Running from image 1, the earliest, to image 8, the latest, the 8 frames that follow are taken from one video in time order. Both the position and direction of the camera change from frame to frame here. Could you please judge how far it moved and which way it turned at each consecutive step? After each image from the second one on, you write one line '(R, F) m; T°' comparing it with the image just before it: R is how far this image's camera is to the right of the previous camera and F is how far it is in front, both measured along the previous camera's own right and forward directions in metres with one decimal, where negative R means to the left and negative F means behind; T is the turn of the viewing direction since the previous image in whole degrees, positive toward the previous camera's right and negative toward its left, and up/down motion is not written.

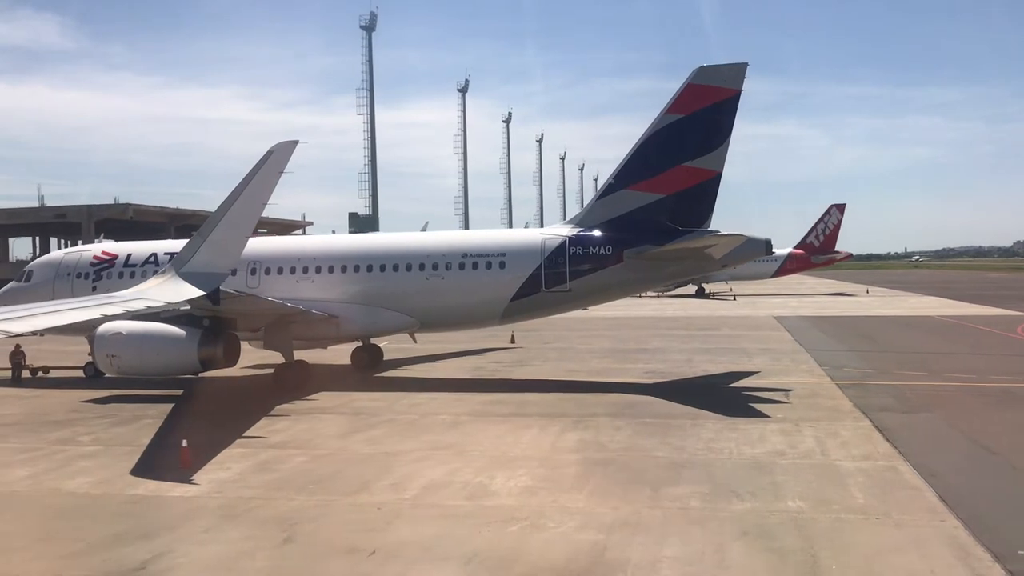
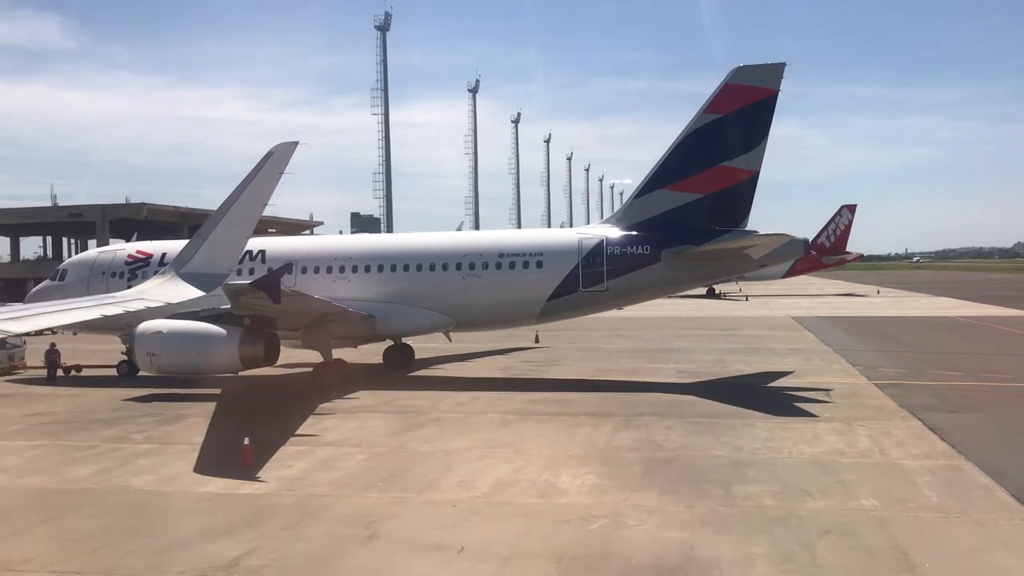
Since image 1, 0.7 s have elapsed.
(-0.5, 0.0) m; 0°
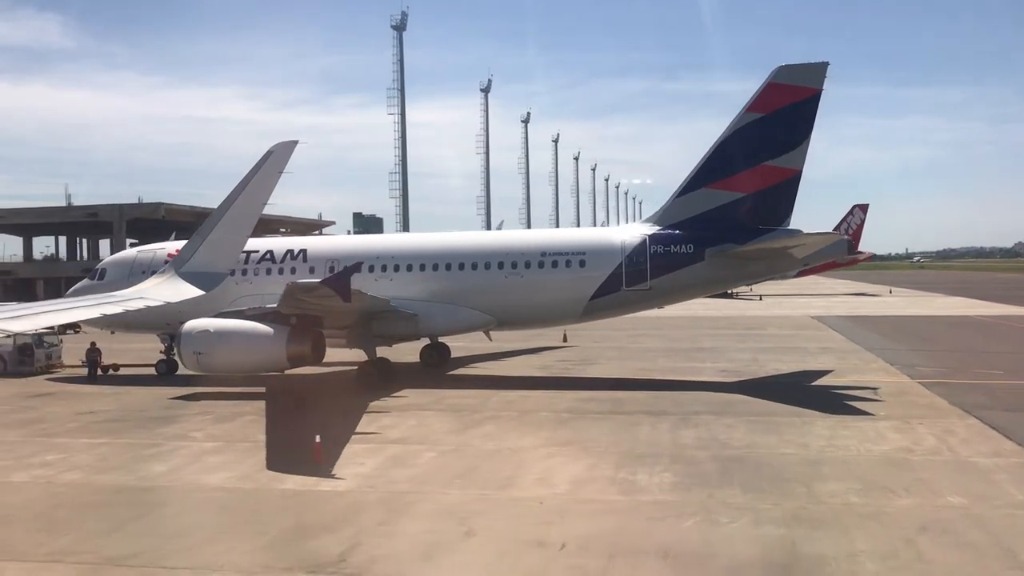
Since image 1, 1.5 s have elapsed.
(-0.6, 0.0) m; 0°
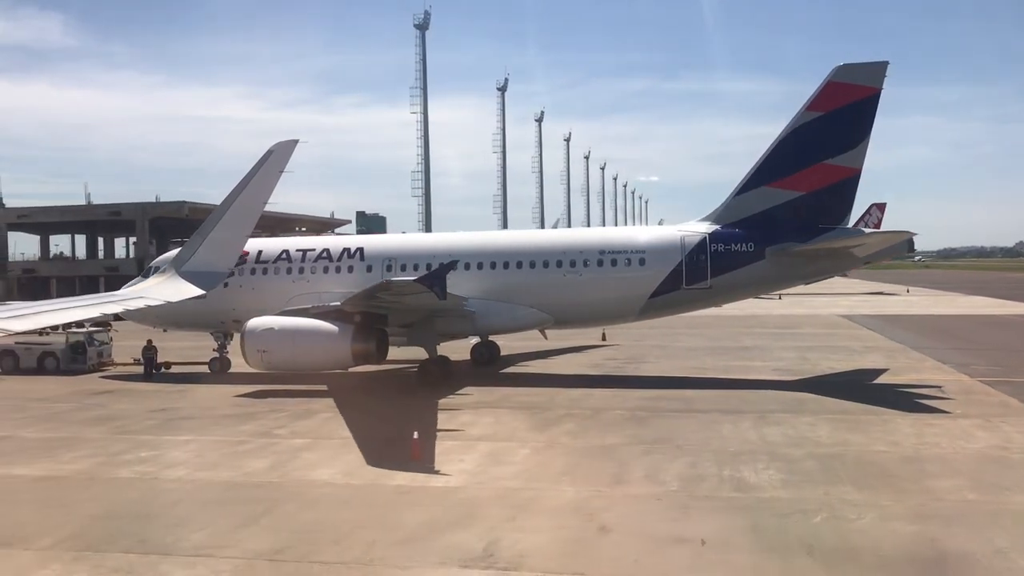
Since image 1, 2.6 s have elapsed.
(-0.9, 0.0) m; 0°
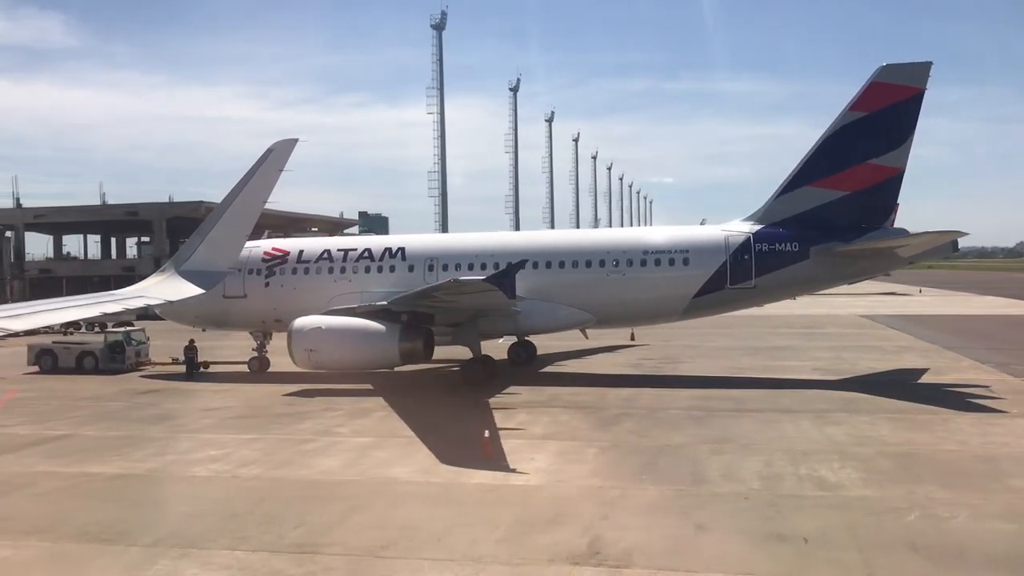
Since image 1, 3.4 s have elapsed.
(-0.6, 0.0) m; 0°
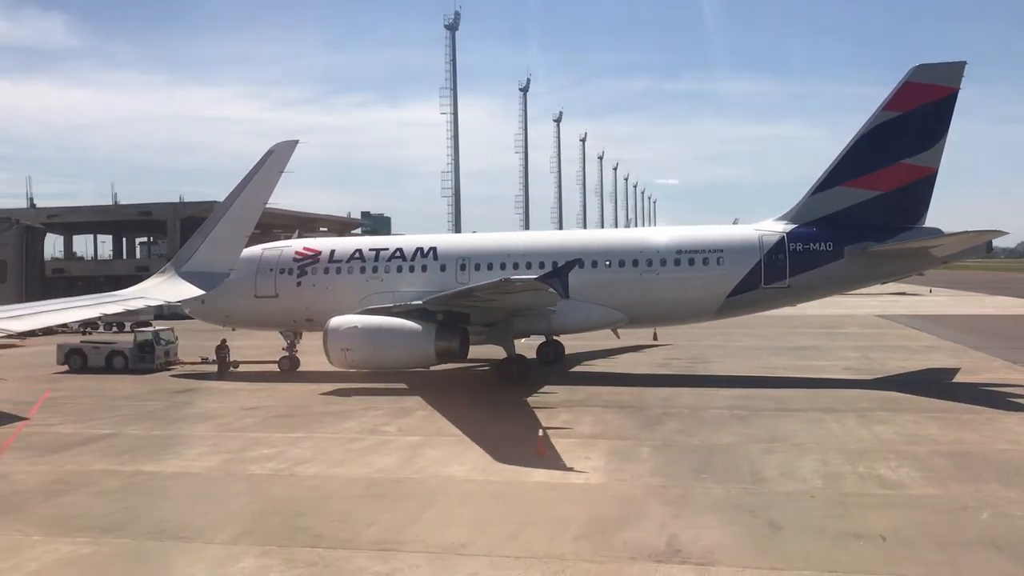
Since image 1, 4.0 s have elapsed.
(-0.5, 0.0) m; 0°
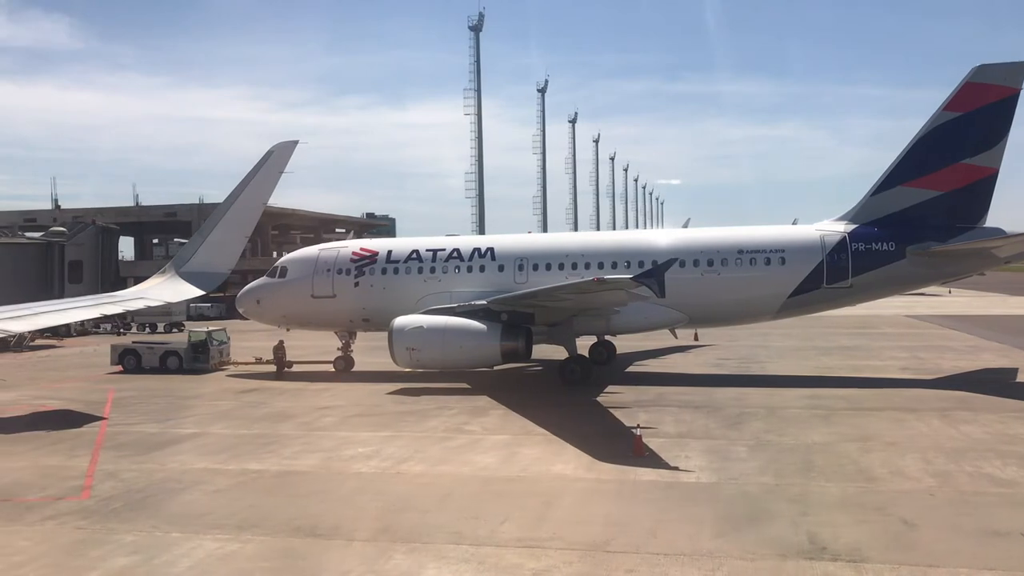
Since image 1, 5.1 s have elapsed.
(-0.9, -0.1) m; 0°
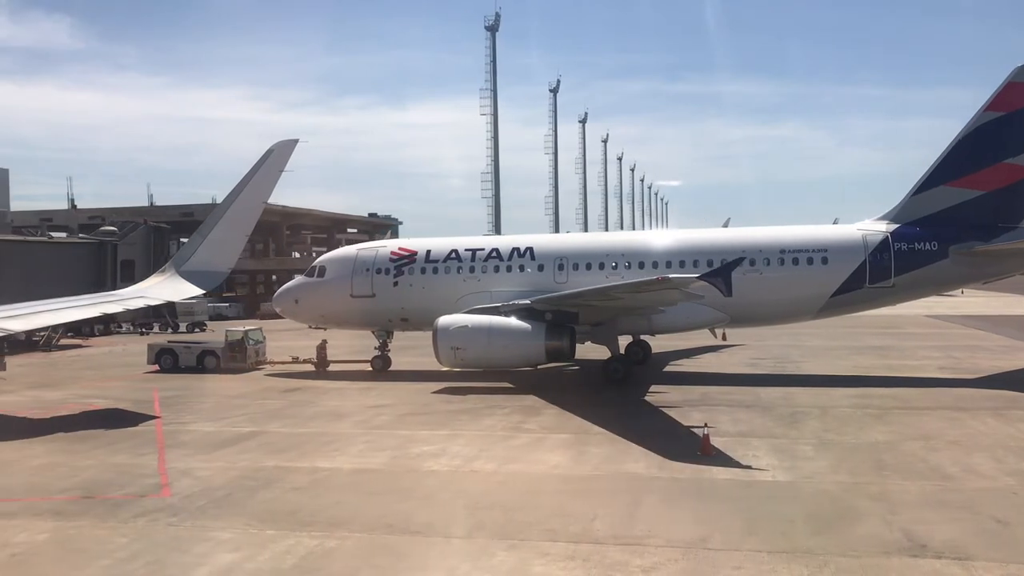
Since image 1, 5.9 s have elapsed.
(-0.6, 0.0) m; 0°
